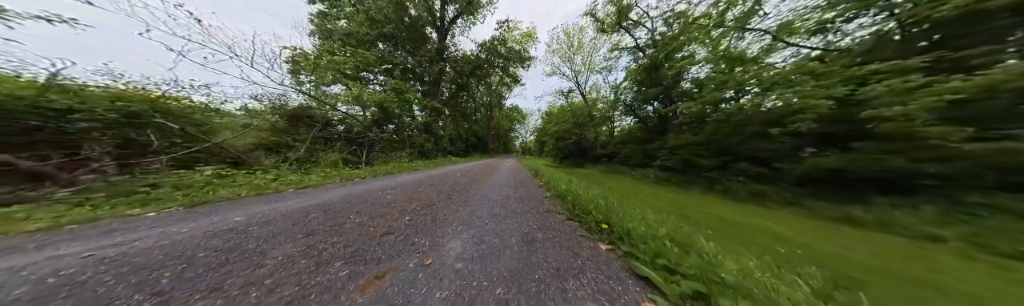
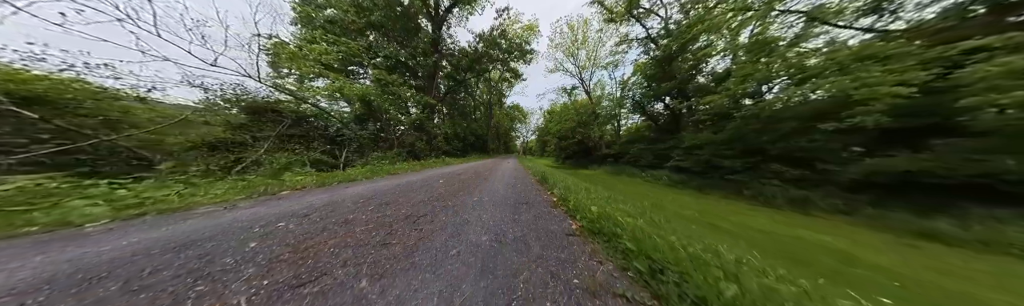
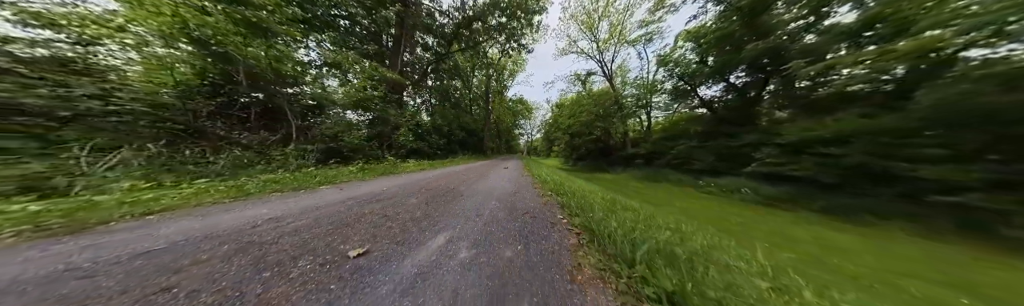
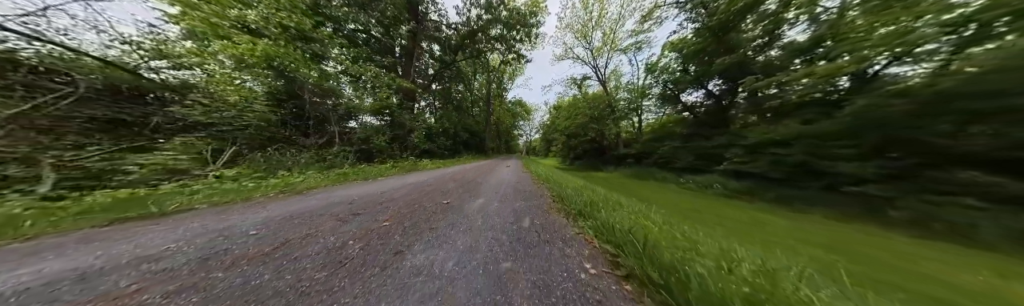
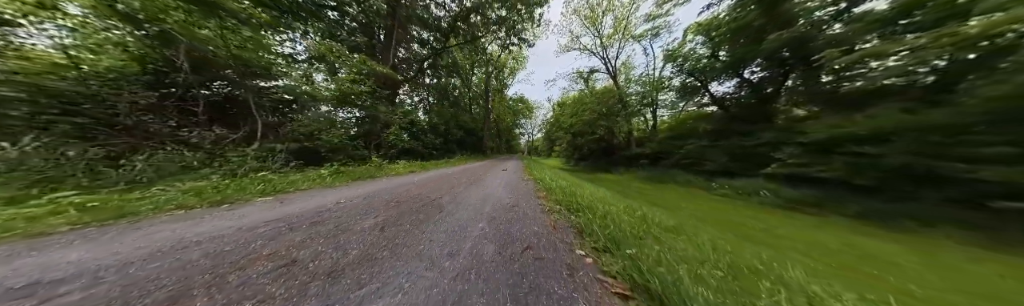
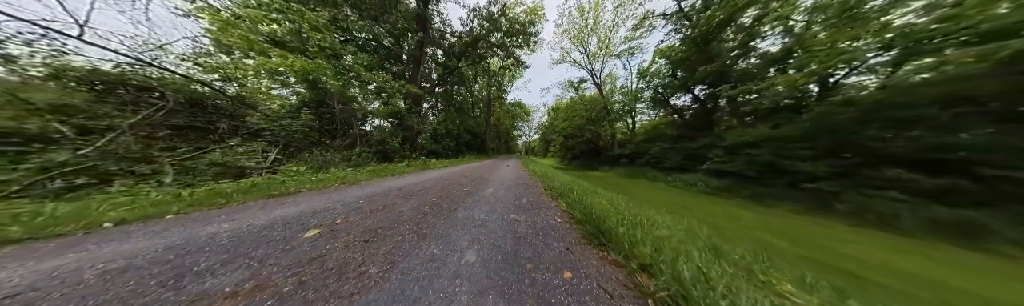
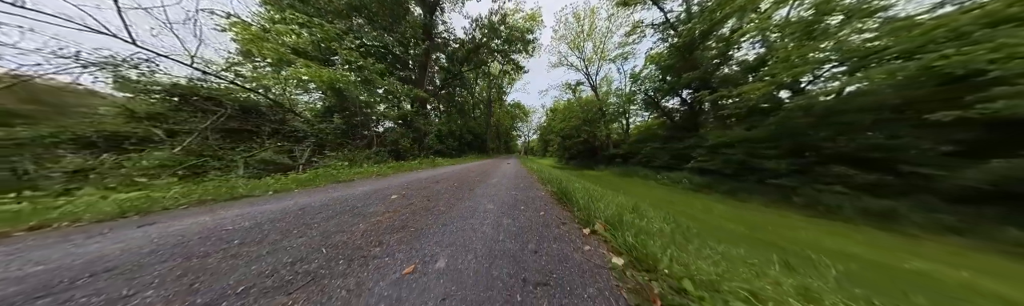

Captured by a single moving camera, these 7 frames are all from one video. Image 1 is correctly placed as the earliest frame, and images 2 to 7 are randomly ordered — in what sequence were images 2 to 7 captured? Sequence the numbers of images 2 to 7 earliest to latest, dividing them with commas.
2, 7, 6, 4, 3, 5
